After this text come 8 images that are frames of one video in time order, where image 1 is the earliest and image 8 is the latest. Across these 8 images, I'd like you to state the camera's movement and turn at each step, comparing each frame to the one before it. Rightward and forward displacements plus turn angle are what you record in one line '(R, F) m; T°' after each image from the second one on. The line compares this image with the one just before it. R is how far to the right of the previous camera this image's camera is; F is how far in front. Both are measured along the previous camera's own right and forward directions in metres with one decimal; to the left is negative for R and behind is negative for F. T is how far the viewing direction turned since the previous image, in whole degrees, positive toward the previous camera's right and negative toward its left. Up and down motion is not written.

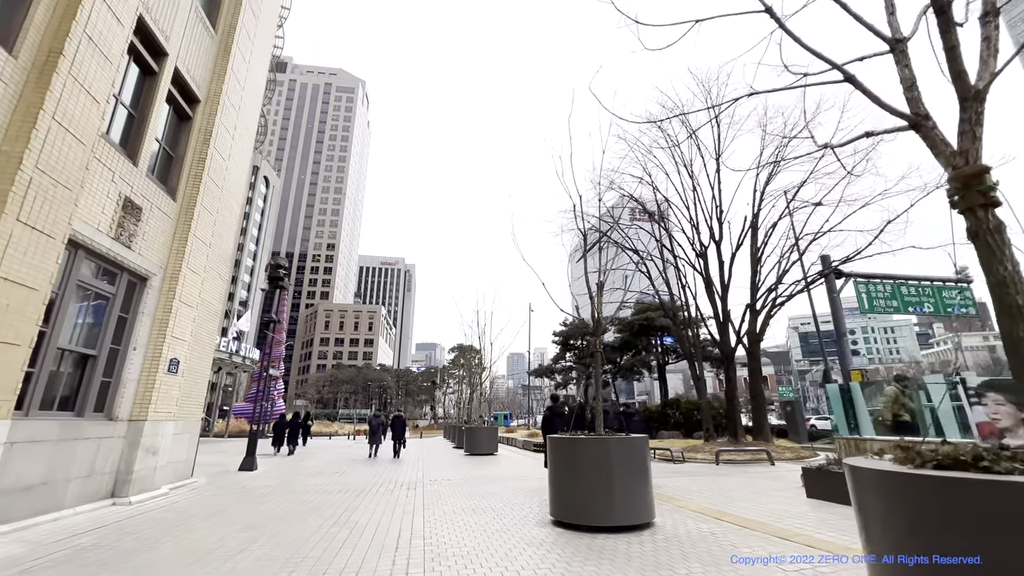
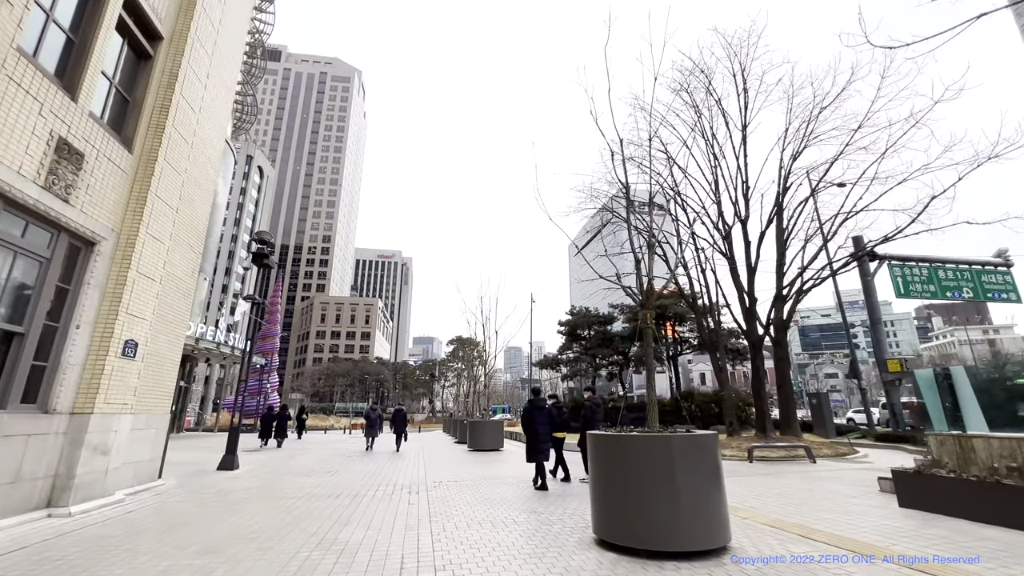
(-0.4, +1.3) m; 0°
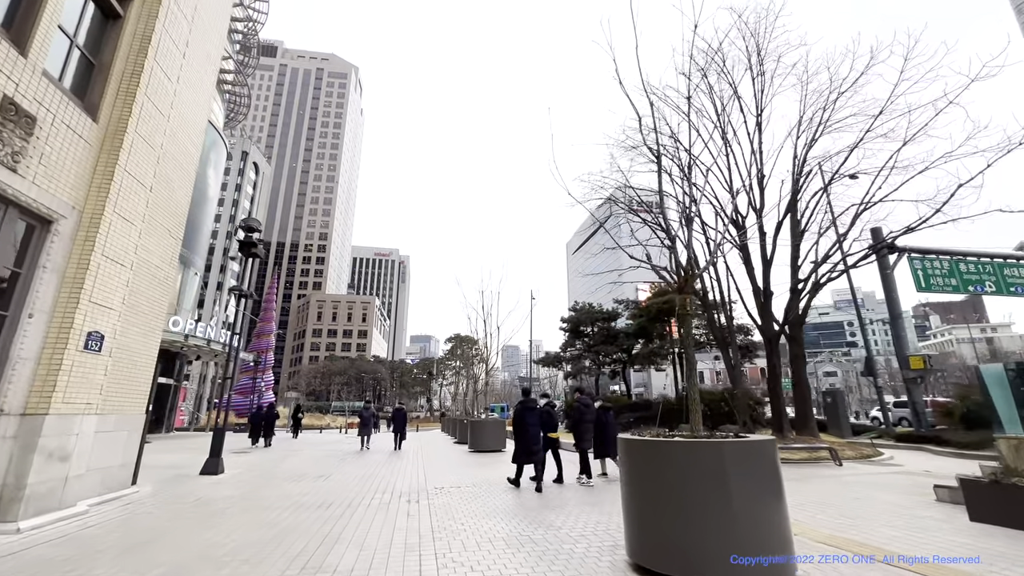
(-0.2, +0.7) m; 0°
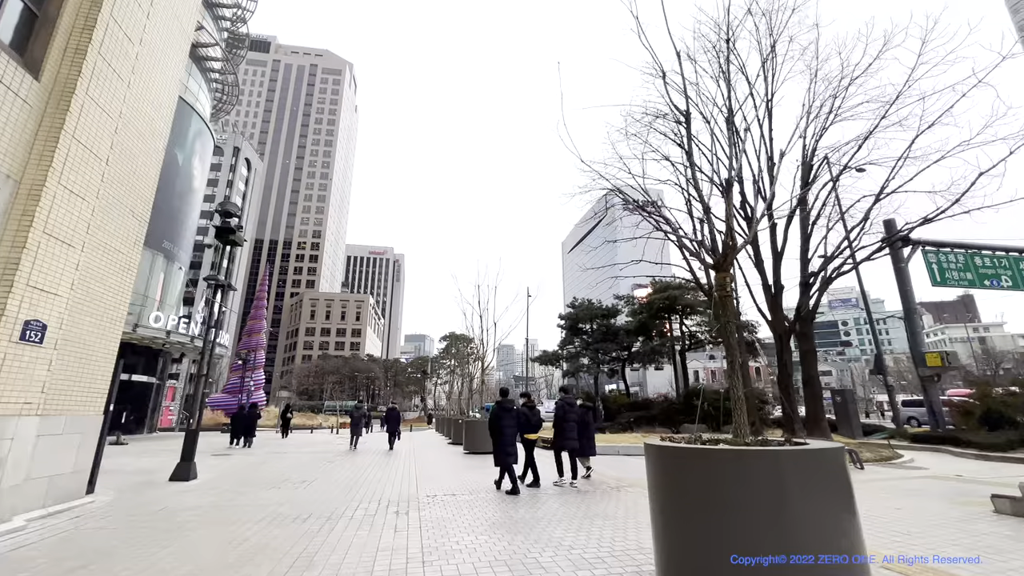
(-0.1, +0.7) m; +1°
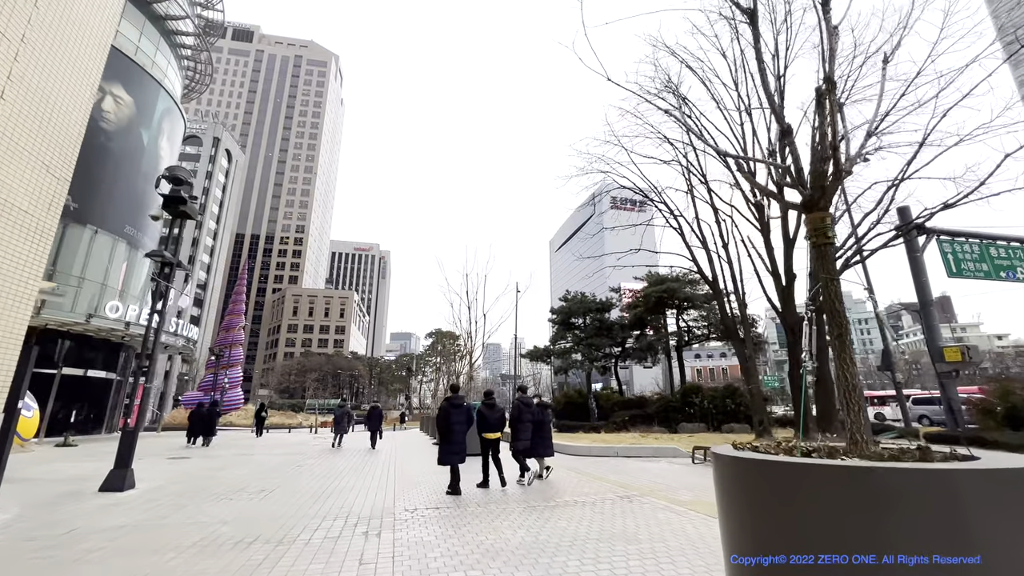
(-0.1, +1.1) m; +2°
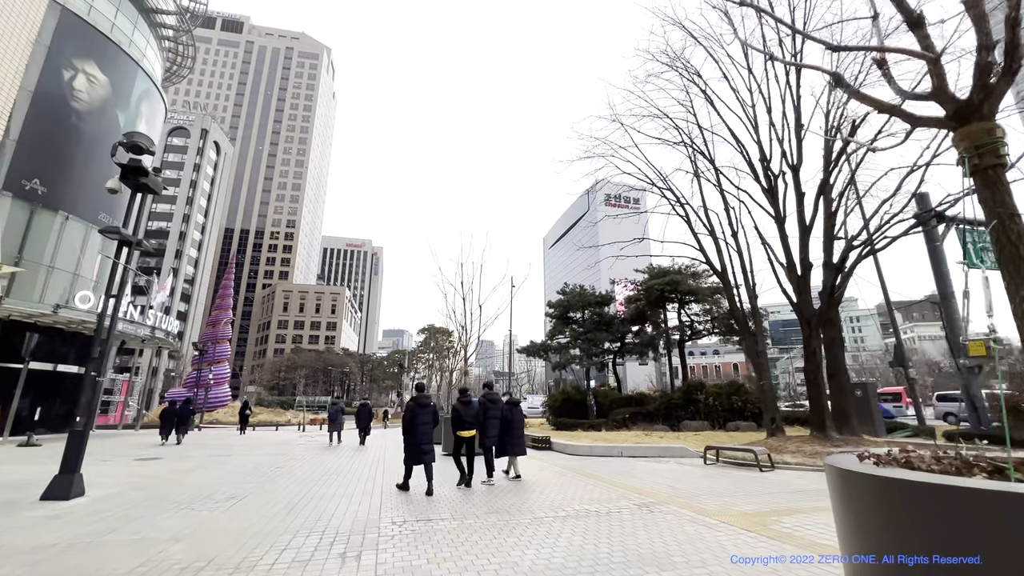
(-0.1, +0.8) m; +1°
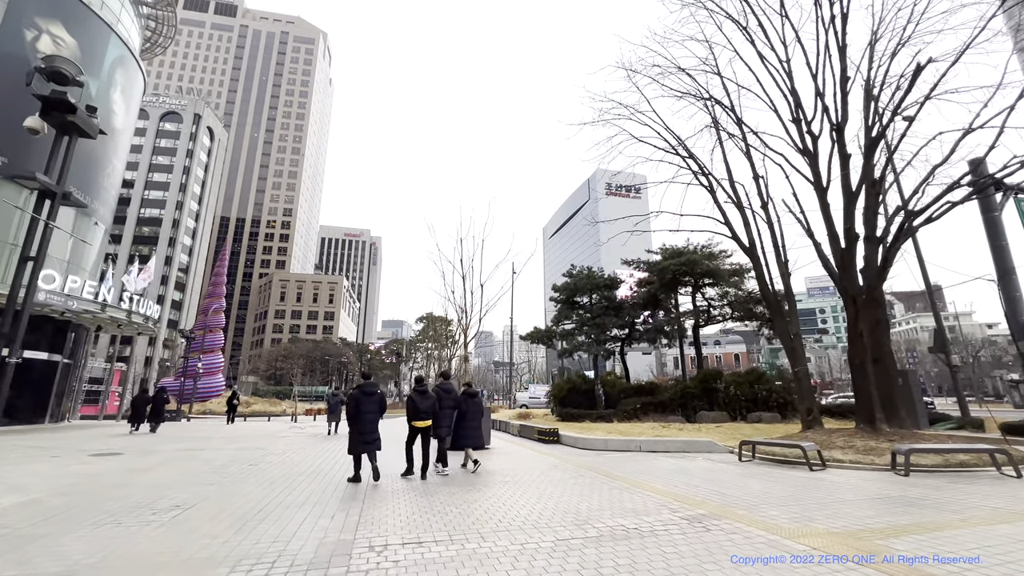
(-0.2, +1.3) m; 0°
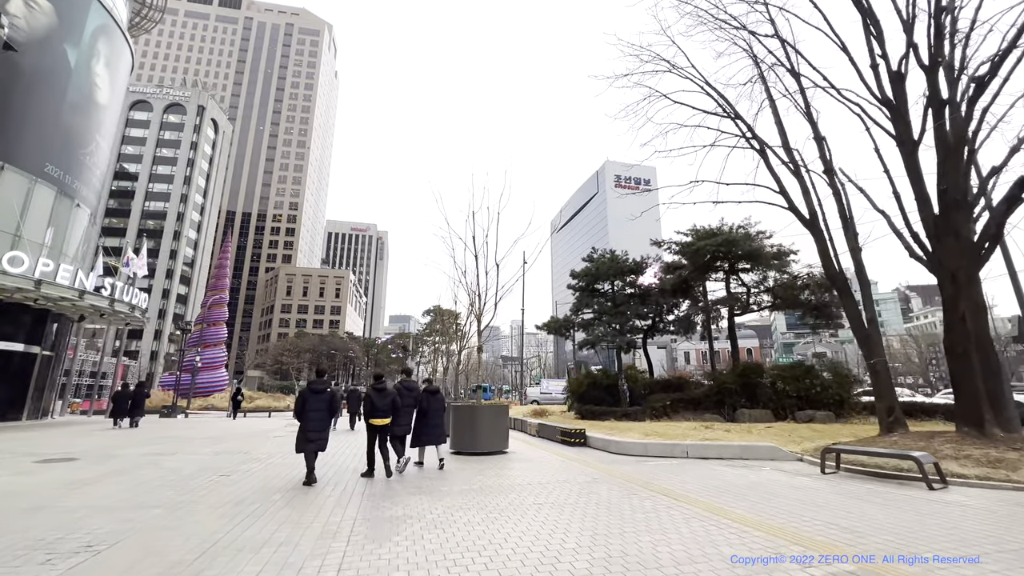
(-0.3, +1.6) m; -1°
